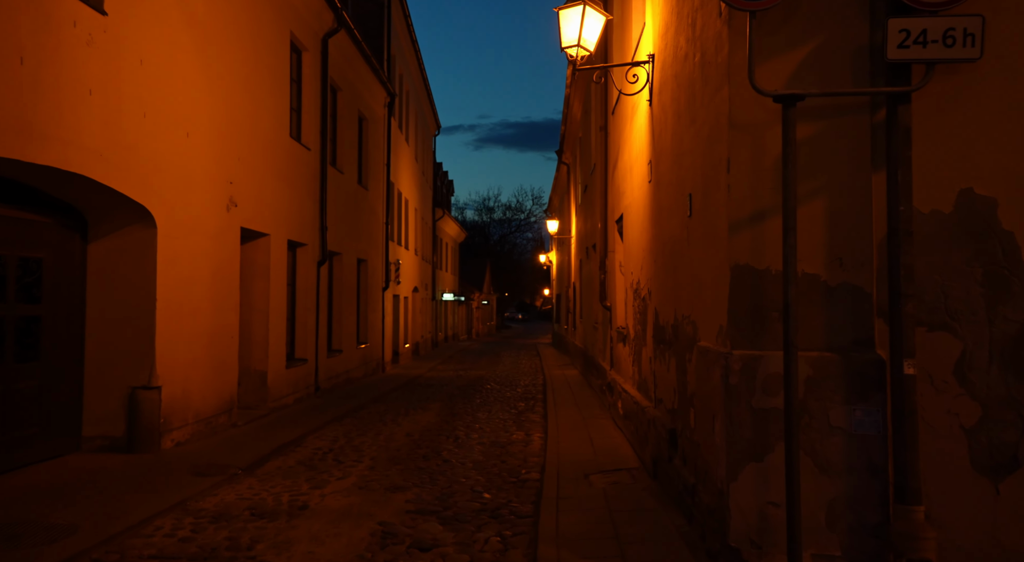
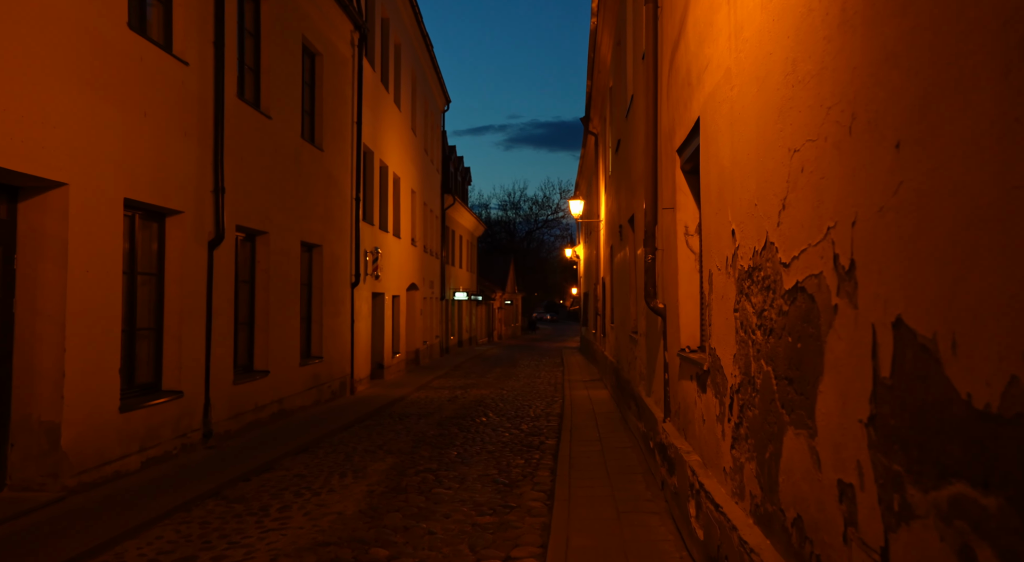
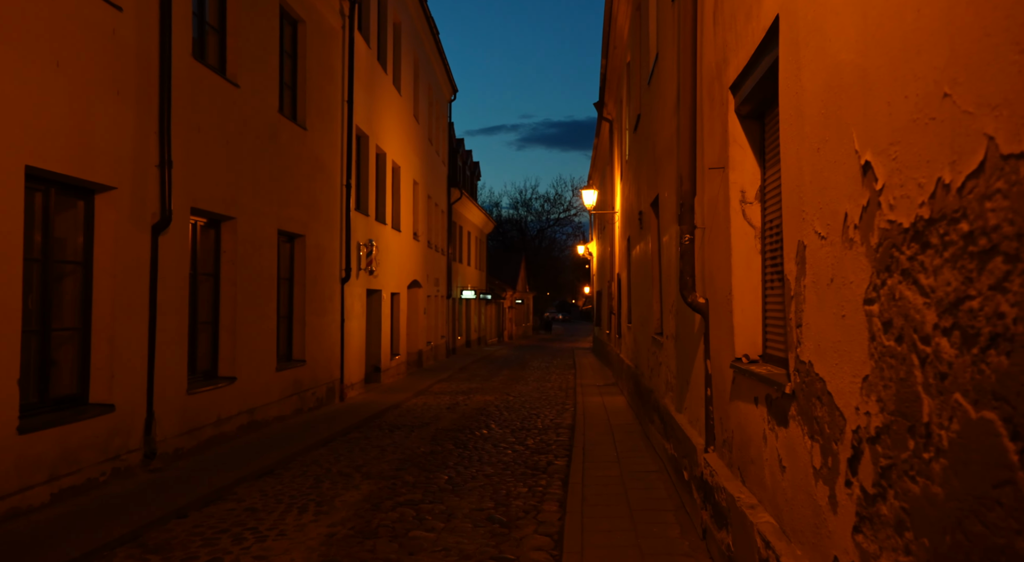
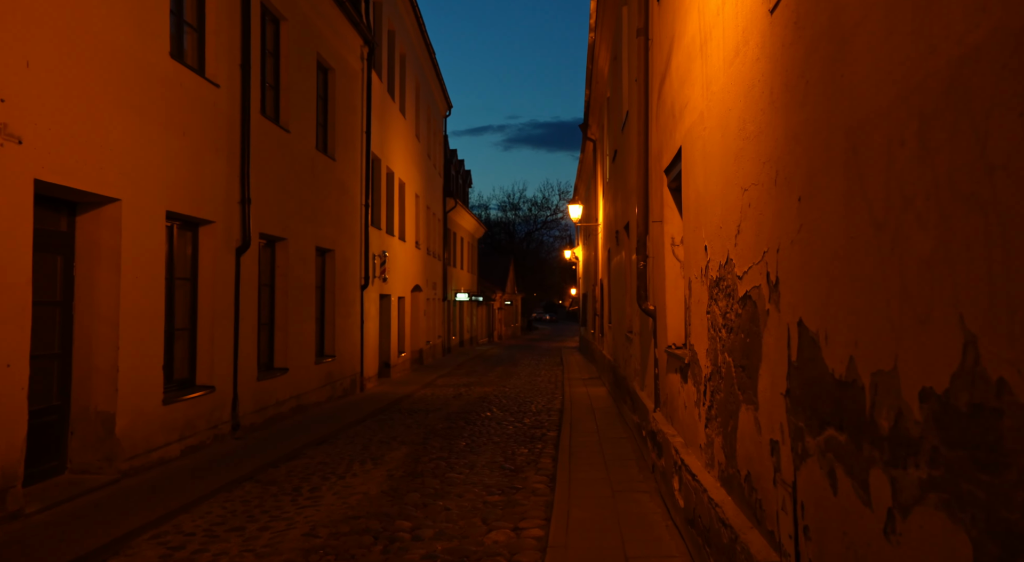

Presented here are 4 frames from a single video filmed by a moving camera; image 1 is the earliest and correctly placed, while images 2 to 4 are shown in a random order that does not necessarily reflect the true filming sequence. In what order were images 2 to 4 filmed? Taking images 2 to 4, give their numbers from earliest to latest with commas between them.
4, 2, 3
